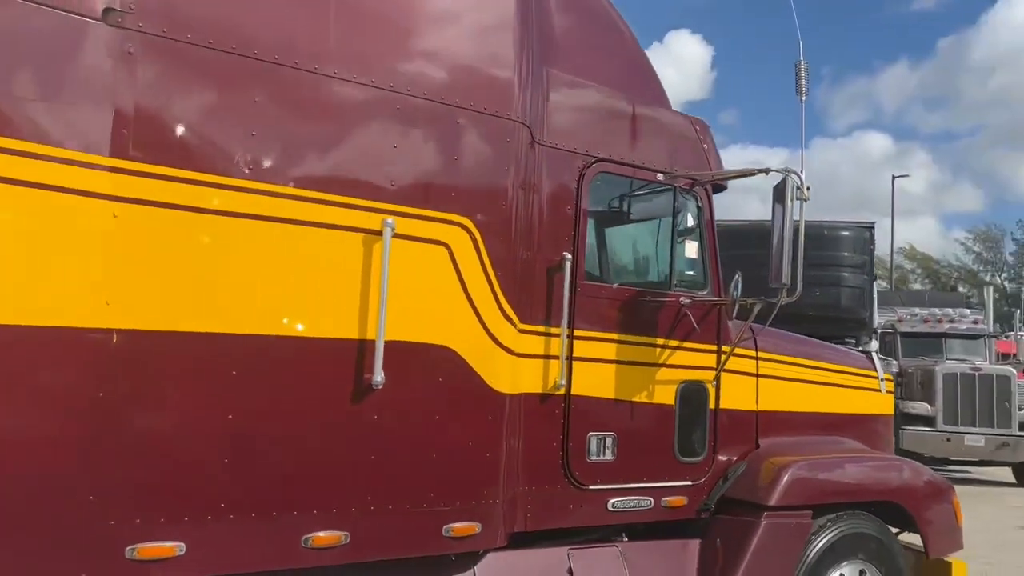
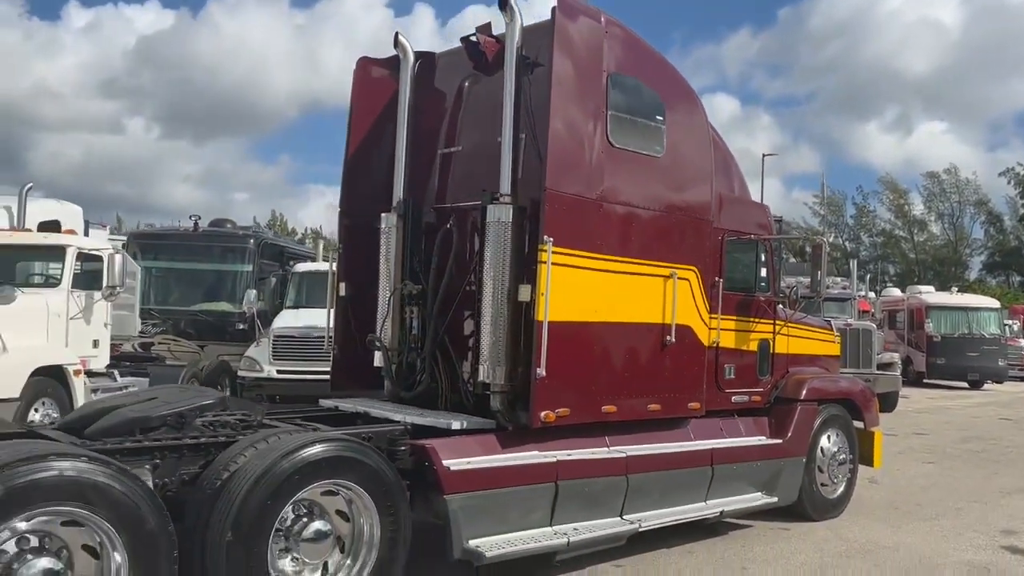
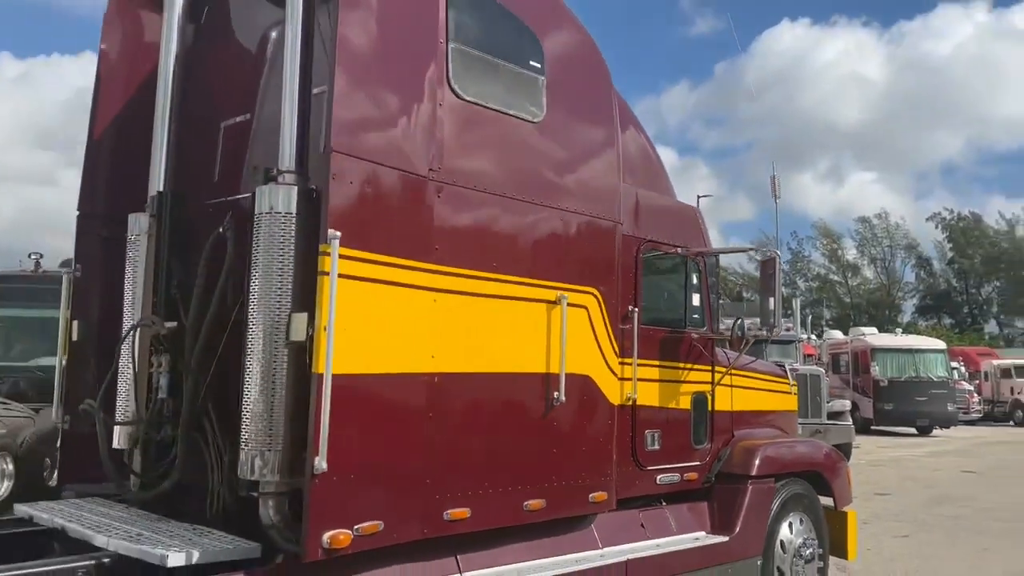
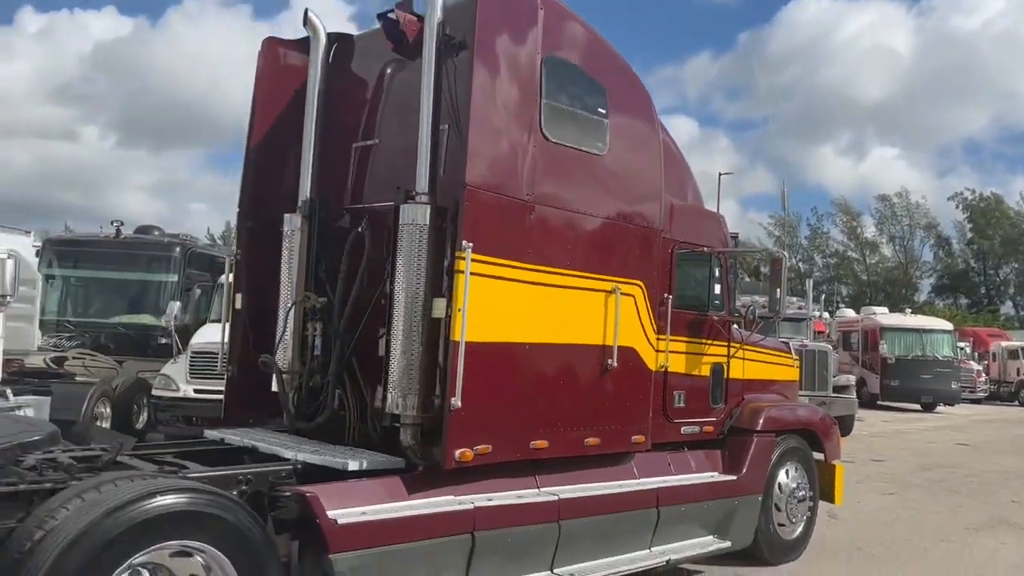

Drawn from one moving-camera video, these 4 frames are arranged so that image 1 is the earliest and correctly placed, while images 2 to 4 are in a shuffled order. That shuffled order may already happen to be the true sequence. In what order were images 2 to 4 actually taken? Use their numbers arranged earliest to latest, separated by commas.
3, 4, 2
